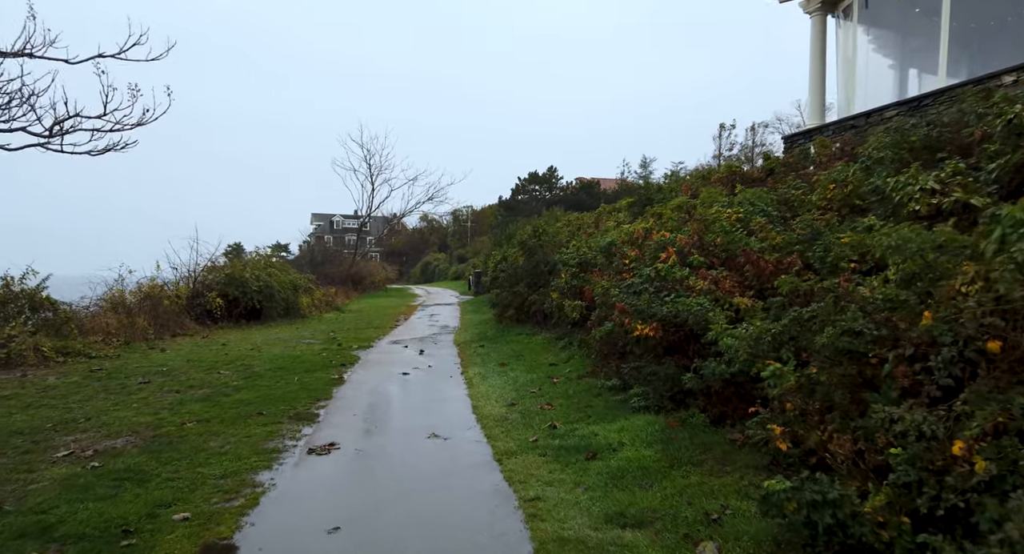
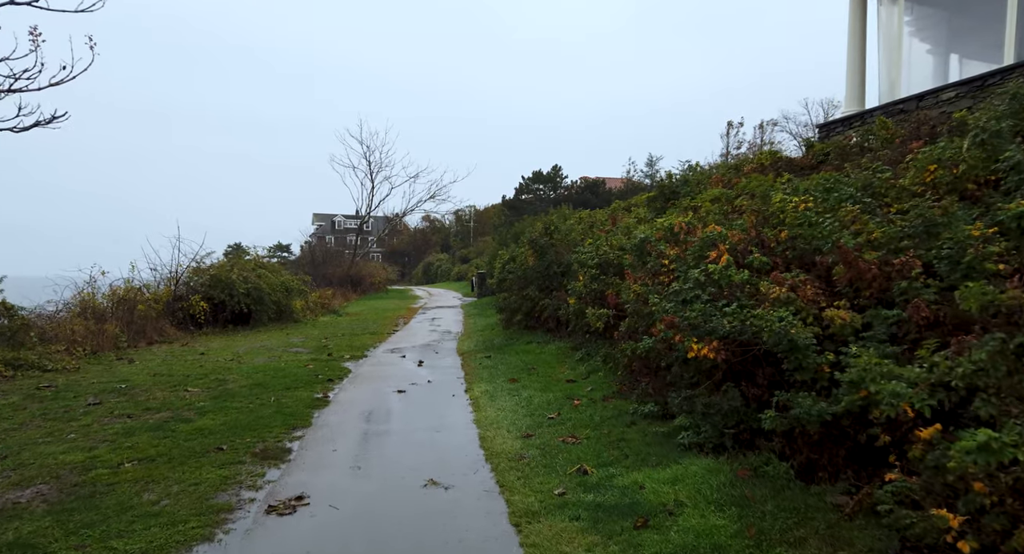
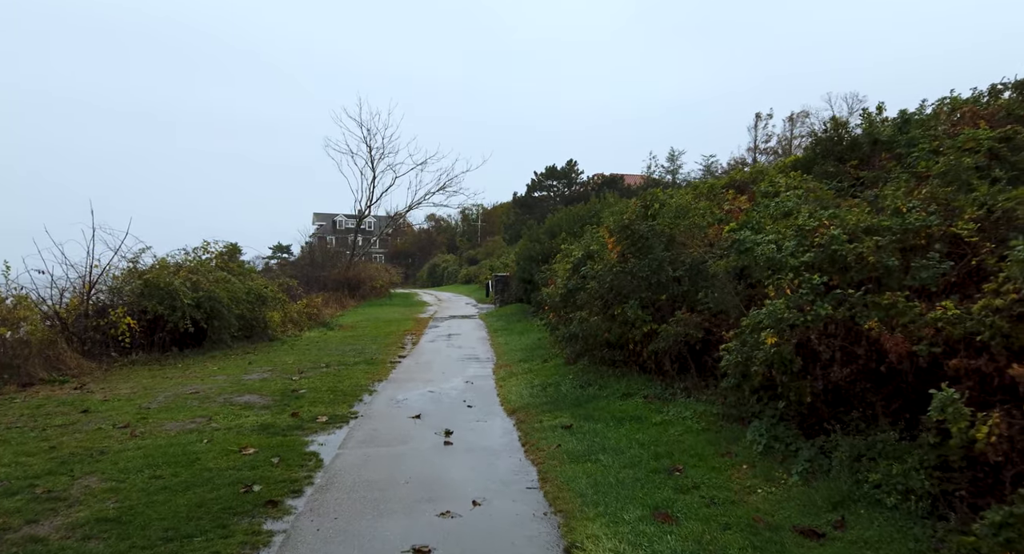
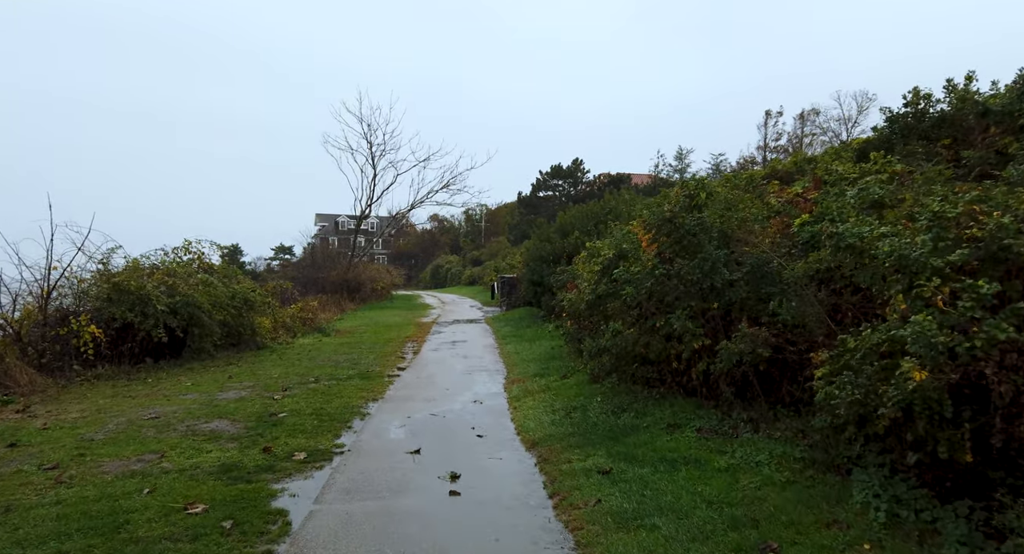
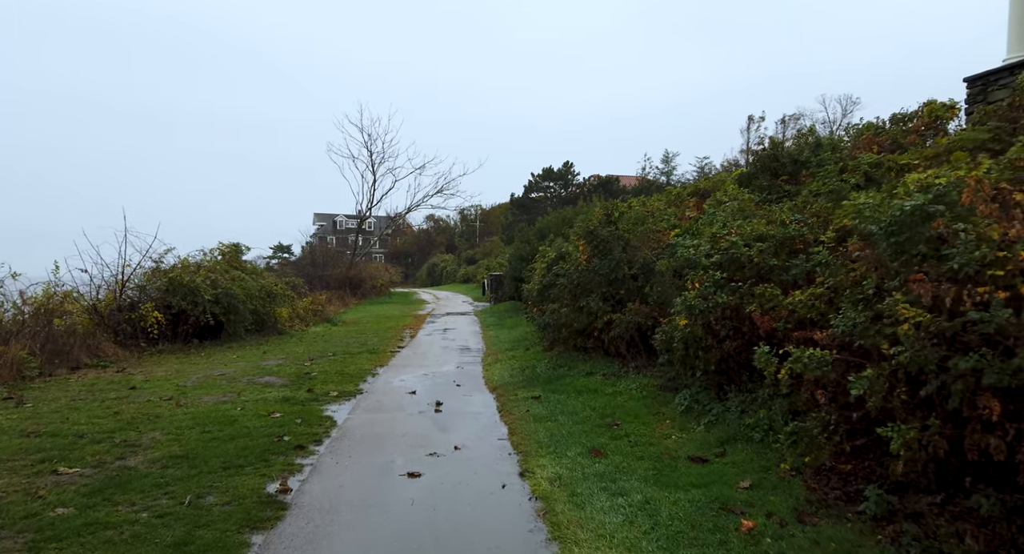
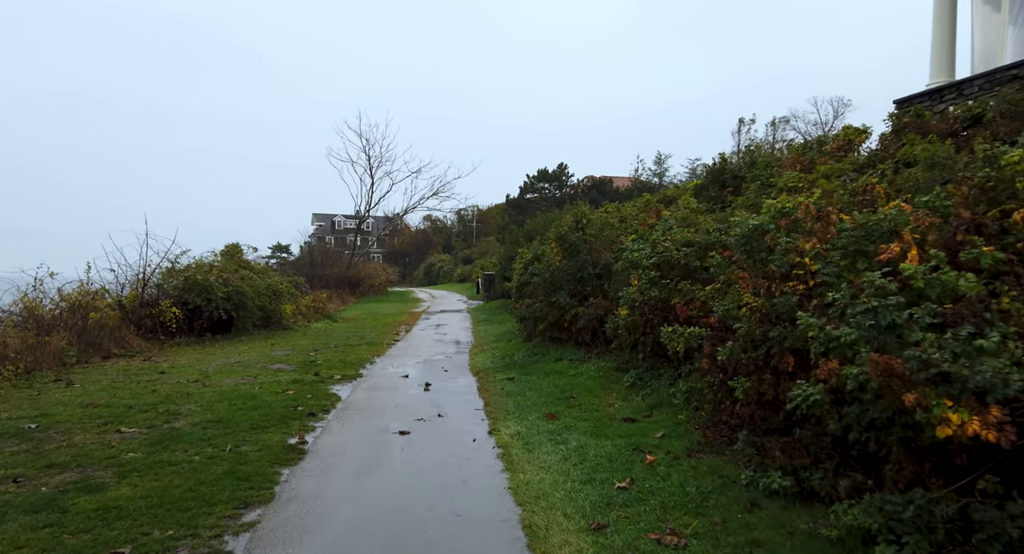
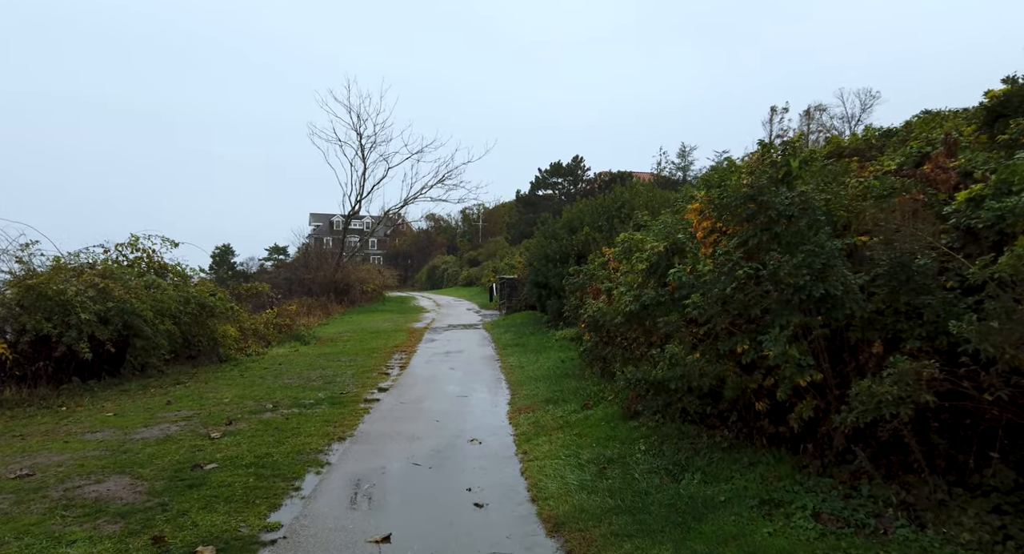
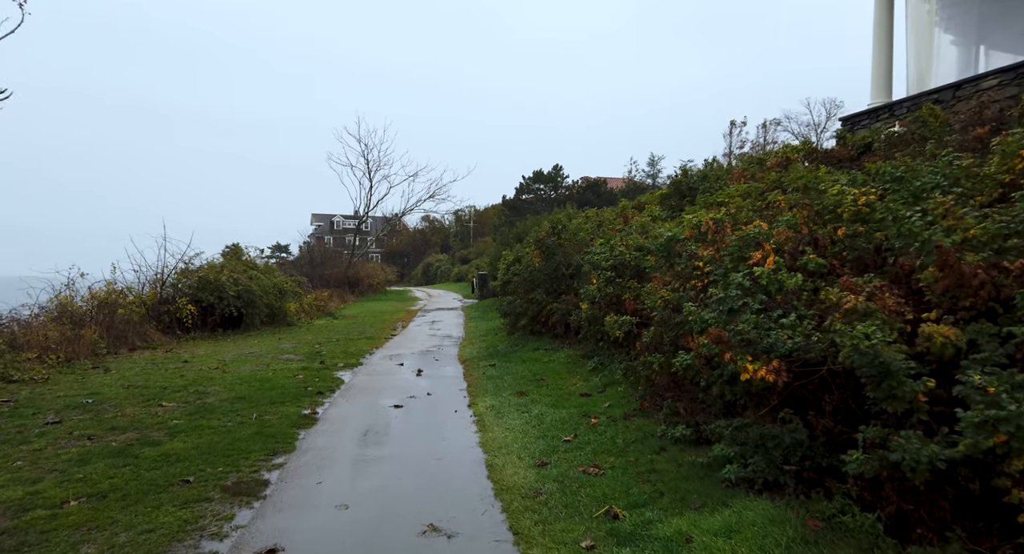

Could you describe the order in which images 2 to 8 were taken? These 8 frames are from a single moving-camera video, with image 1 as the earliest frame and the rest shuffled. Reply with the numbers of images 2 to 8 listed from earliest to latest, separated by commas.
2, 8, 6, 5, 3, 4, 7
